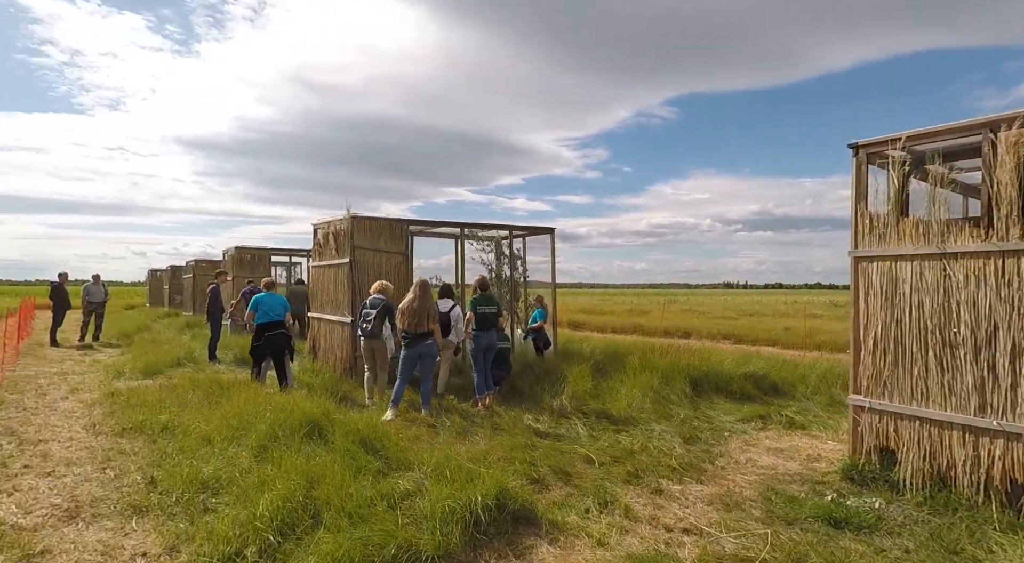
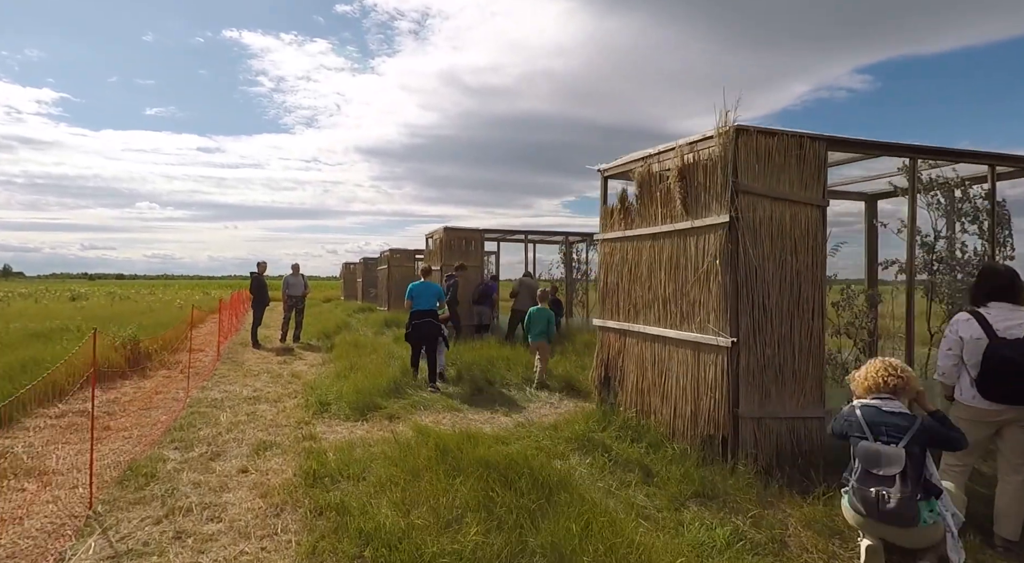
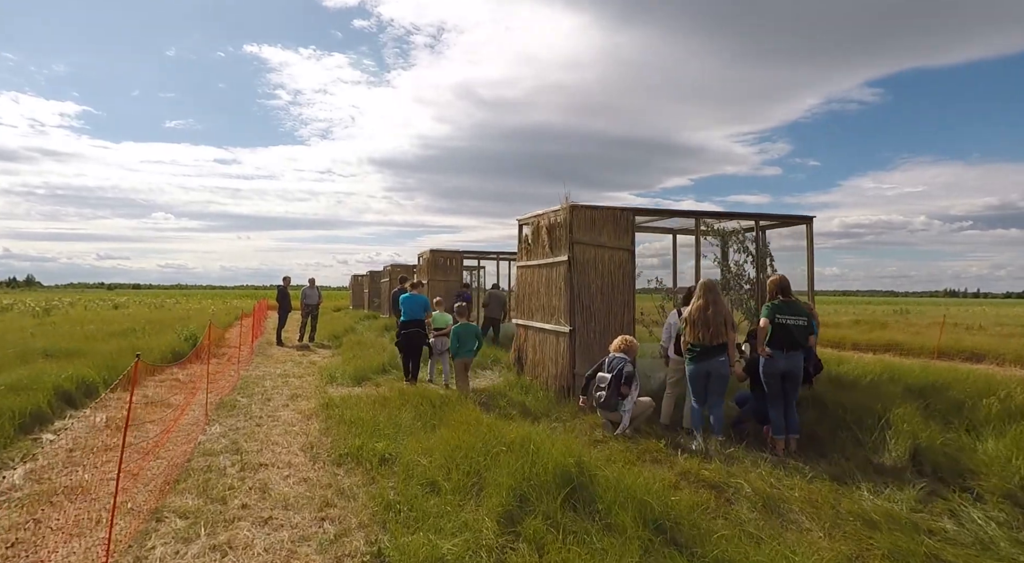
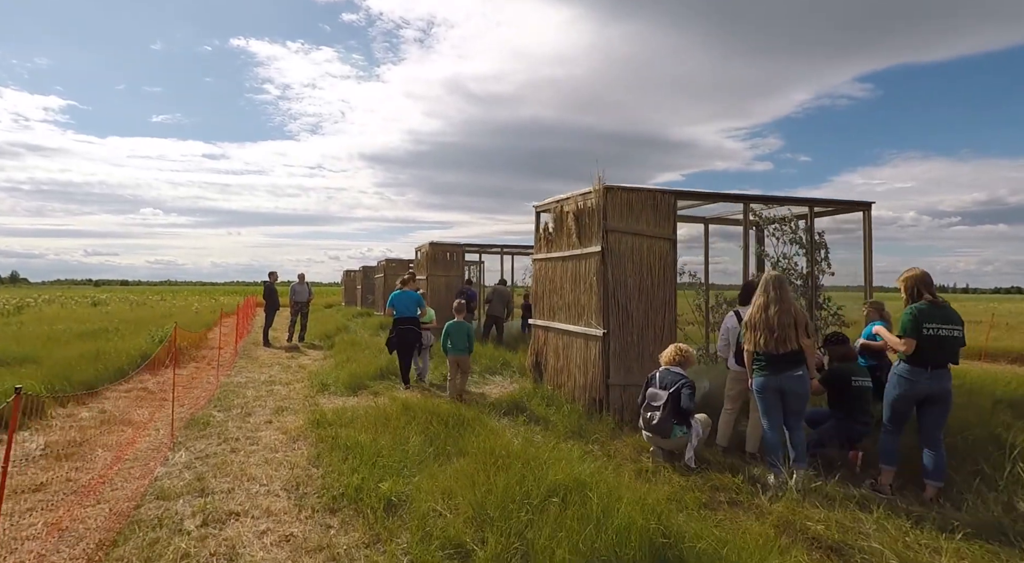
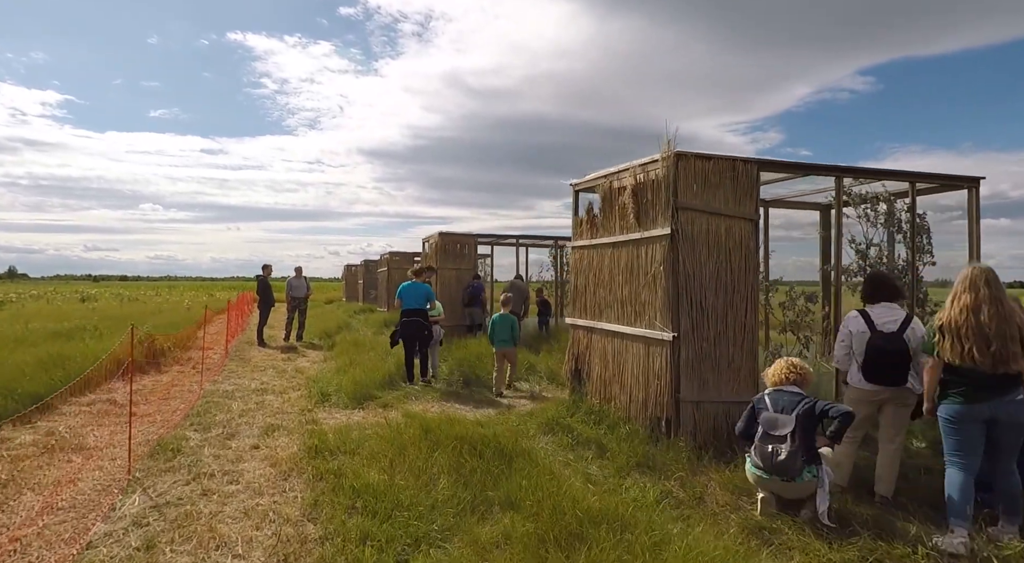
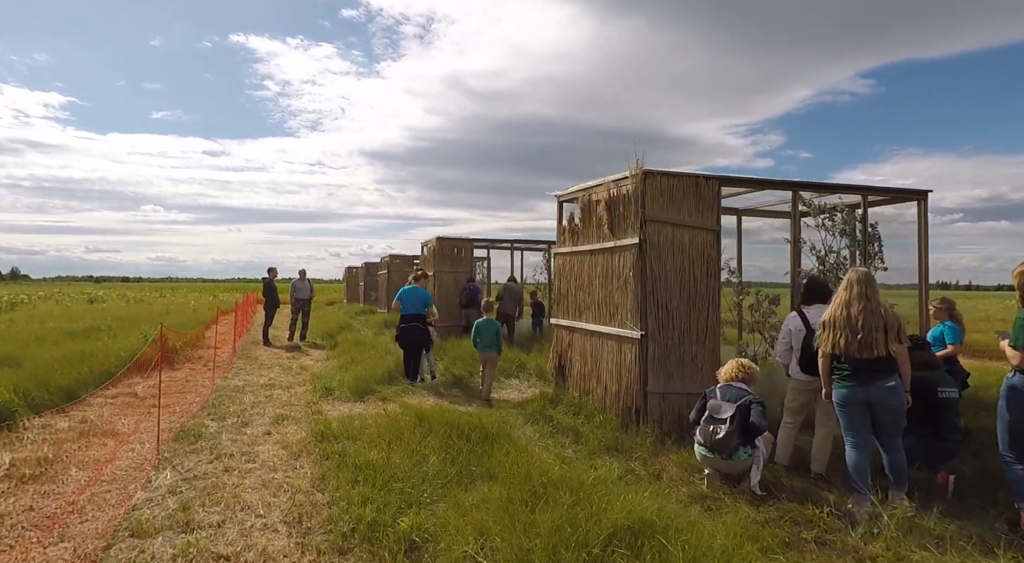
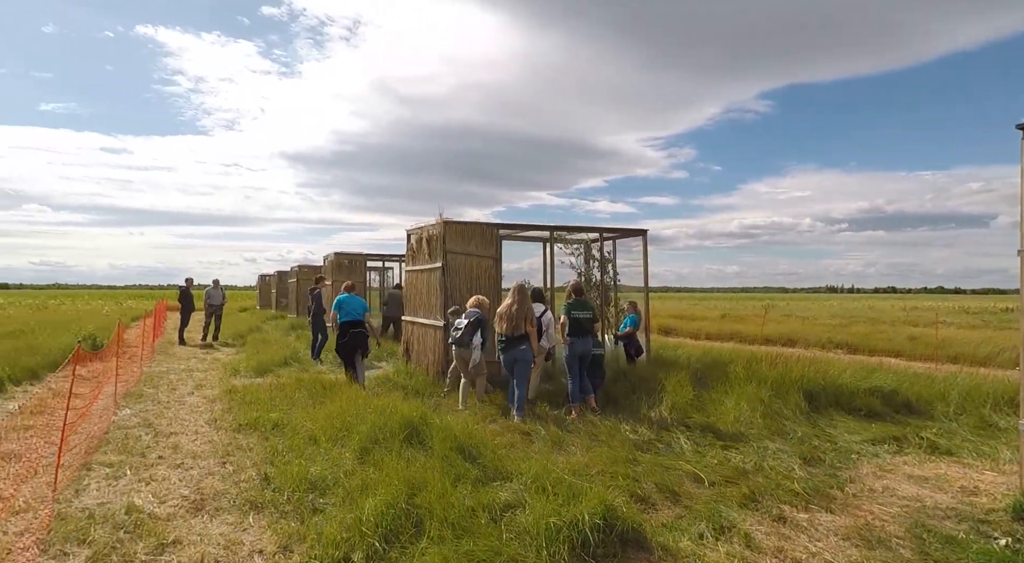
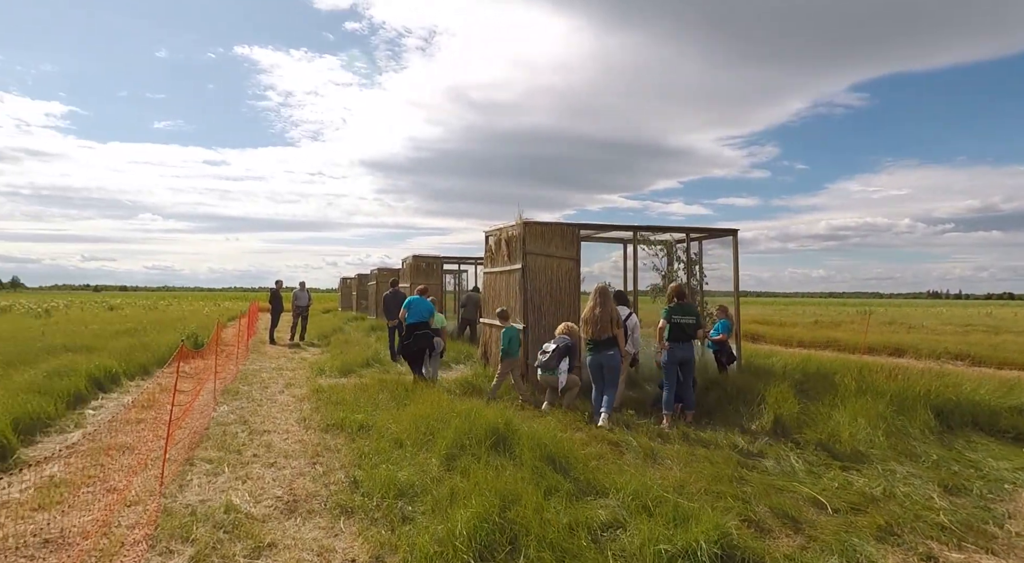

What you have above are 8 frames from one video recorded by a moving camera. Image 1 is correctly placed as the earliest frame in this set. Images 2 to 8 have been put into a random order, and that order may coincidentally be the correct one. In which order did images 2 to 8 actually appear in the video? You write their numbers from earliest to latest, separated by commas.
7, 8, 3, 4, 6, 5, 2
